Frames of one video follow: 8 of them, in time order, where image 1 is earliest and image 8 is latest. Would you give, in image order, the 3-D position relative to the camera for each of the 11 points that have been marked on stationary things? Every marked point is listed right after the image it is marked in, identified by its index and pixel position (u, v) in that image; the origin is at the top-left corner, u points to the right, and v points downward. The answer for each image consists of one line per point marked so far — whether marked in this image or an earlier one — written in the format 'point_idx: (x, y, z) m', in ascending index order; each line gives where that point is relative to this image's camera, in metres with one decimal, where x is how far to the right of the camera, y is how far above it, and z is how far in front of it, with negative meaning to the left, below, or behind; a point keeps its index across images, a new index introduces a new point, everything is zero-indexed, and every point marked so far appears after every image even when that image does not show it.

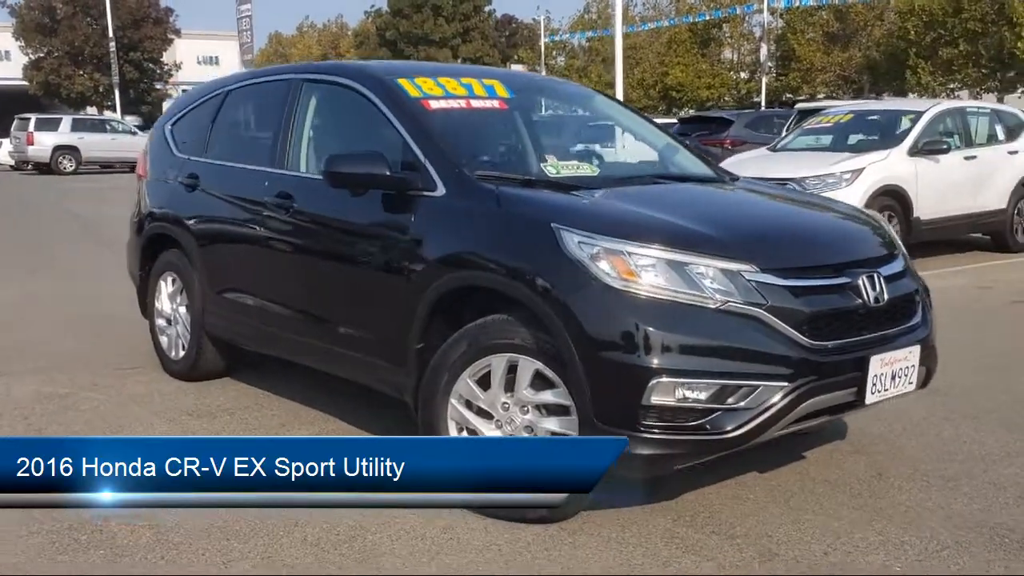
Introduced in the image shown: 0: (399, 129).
0: (-0.5, +0.8, +4.7) m
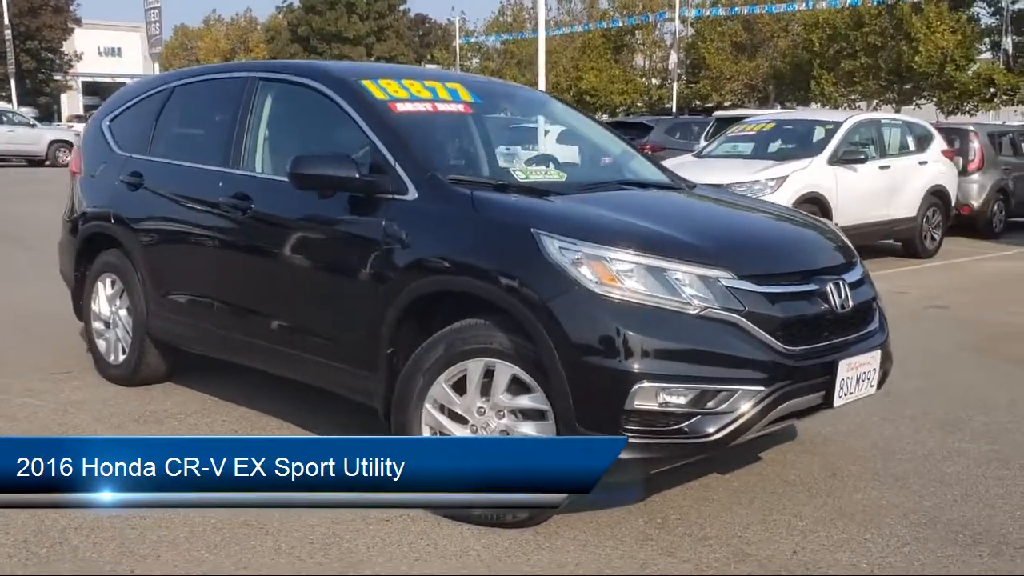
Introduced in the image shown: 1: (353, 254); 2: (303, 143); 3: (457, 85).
0: (-0.7, +0.8, +4.7) m
1: (-0.7, +0.2, +4.5) m
2: (-1.1, +0.8, +5.0) m
3: (-0.3, +1.1, +5.2) m
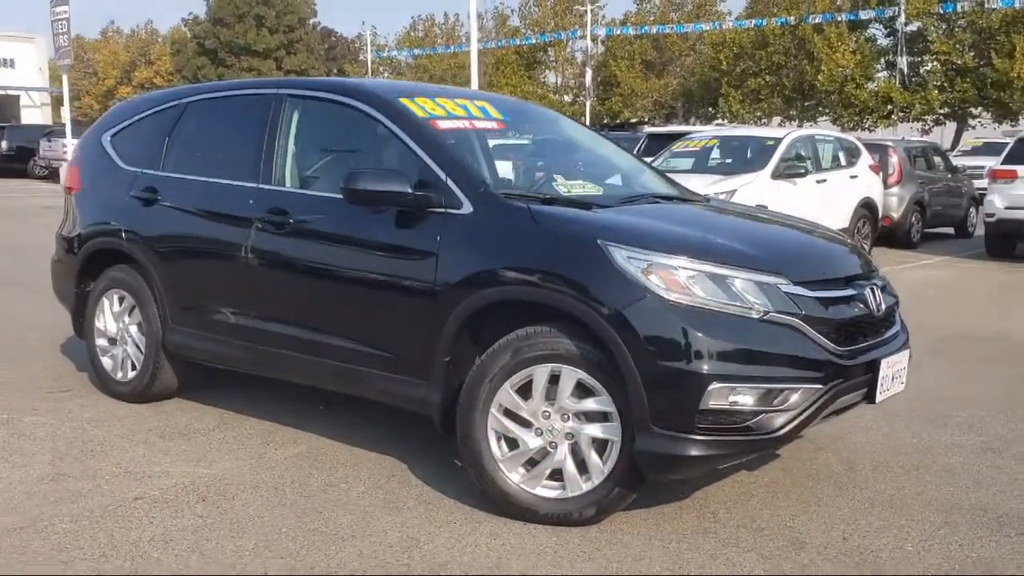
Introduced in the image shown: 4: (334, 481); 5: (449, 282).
0: (-0.5, +0.7, +4.8) m
1: (-0.5, +0.1, +4.6) m
2: (-0.9, +0.7, +5.1) m
3: (-0.1, +1.0, +5.4) m
4: (-0.9, -0.9, +4.7) m
5: (-0.3, 0.0, +4.5) m
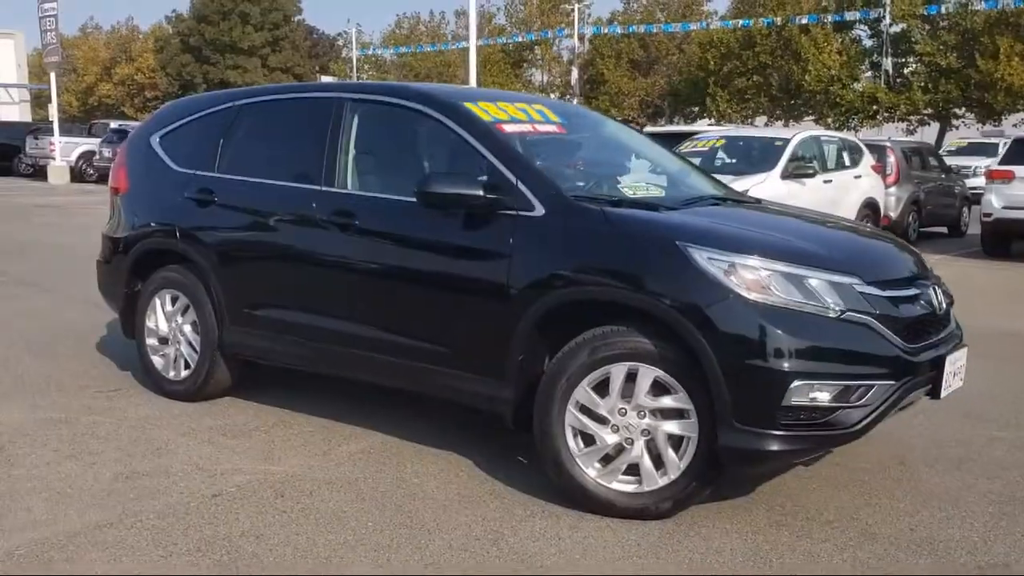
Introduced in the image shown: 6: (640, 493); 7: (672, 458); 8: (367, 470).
0: (-0.2, +0.7, +4.9) m
1: (-0.2, +0.1, +4.7) m
2: (-0.6, +0.7, +5.2) m
3: (+0.2, +1.0, +5.5) m
4: (-0.5, -0.9, +4.8) m
5: (0.0, 0.0, +4.6) m
6: (+0.6, -0.9, +4.3) m
7: (+0.7, -0.7, +4.2) m
8: (-0.7, -0.9, +4.9) m
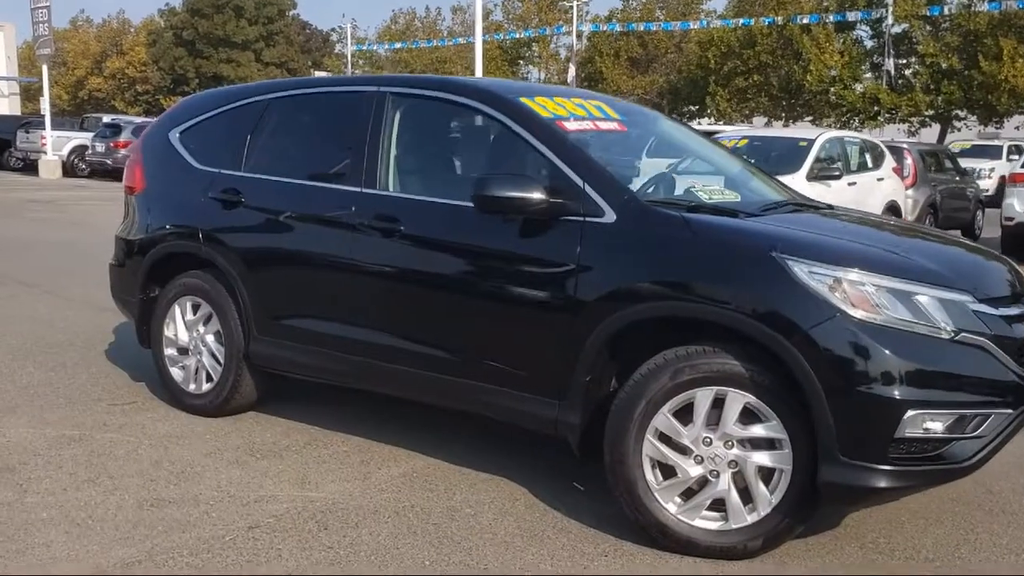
0: (+0.1, +0.7, +4.5) m
1: (+0.1, 0.0, +4.3) m
2: (-0.3, +0.6, +4.8) m
3: (+0.5, +1.0, +5.1) m
4: (-0.3, -1.0, +4.4) m
5: (+0.3, 0.0, +4.2) m
6: (+0.9, -1.0, +3.9) m
7: (+1.0, -0.8, +3.8) m
8: (-0.5, -1.0, +4.5) m
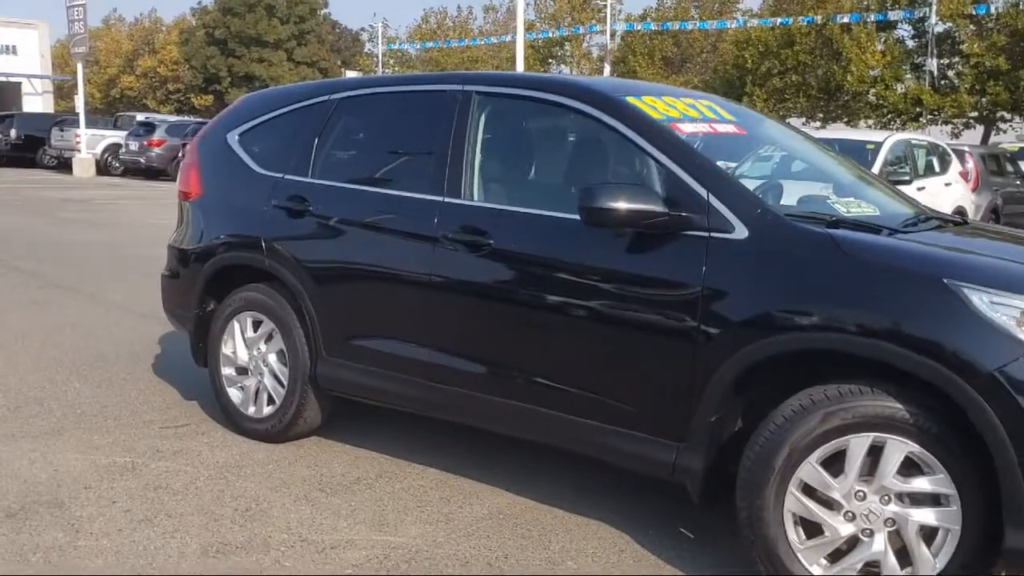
0: (+0.6, +0.6, +4.0) m
1: (+0.6, -0.1, +3.8) m
2: (+0.2, +0.5, +4.3) m
3: (+0.9, +0.9, +4.6) m
4: (+0.2, -1.1, +3.9) m
5: (+0.8, -0.1, +3.7) m
6: (+1.3, -1.1, +3.3) m
7: (+1.4, -0.9, +3.3) m
8: (0.0, -1.1, +4.1) m
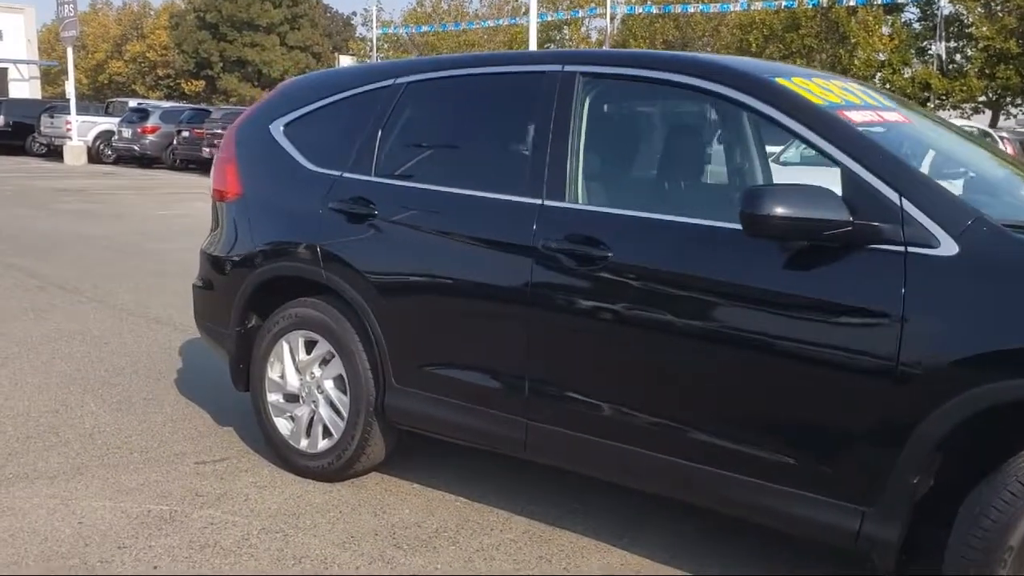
0: (+1.0, +0.5, +3.3) m
1: (+1.0, -0.1, +3.1) m
2: (+0.6, +0.5, +3.6) m
3: (+1.4, +0.8, +3.8) m
4: (+0.6, -1.2, +3.2) m
5: (+1.2, -0.2, +3.0) m
6: (+1.8, -1.2, +2.7) m
7: (+1.9, -1.0, +2.6) m
8: (+0.4, -1.2, +3.3) m
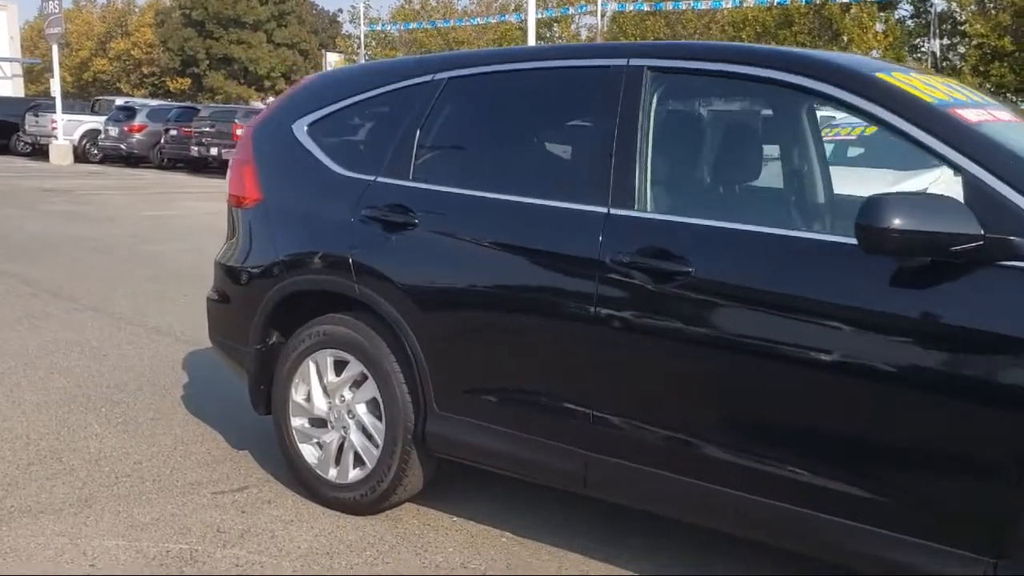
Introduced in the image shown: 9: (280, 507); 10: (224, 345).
0: (+1.3, +0.4, +2.9) m
1: (+1.2, -0.2, +2.7) m
2: (+0.8, +0.4, +3.2) m
3: (+1.6, +0.7, +3.5) m
4: (+0.9, -1.2, +2.9) m
5: (+1.5, -0.3, +2.6) m
6: (+2.0, -1.2, +2.3) m
7: (+2.1, -1.1, +2.3) m
8: (+0.7, -1.2, +3.0) m
9: (-1.0, -1.0, +4.3) m
10: (-1.4, -0.3, +4.6) m
